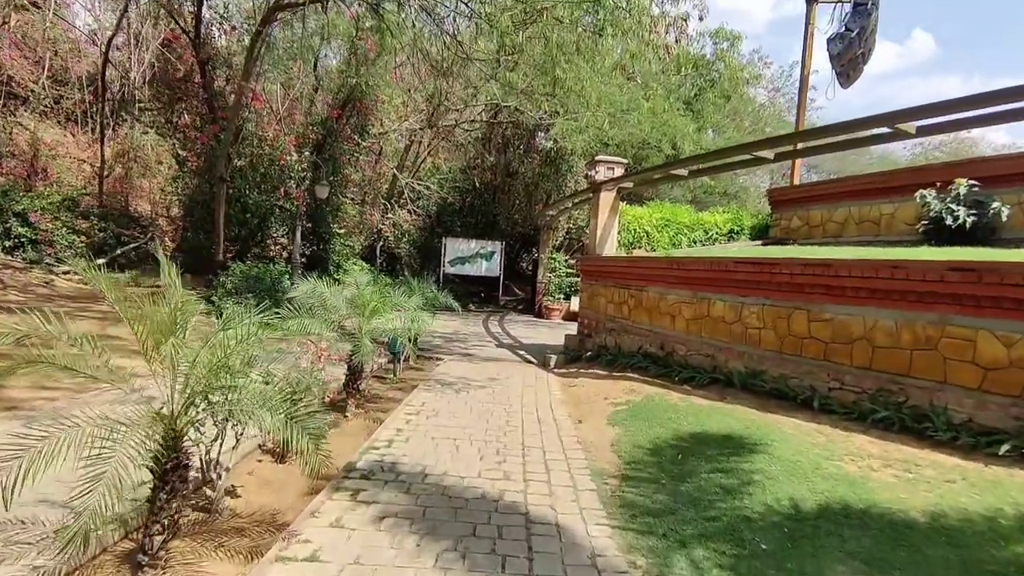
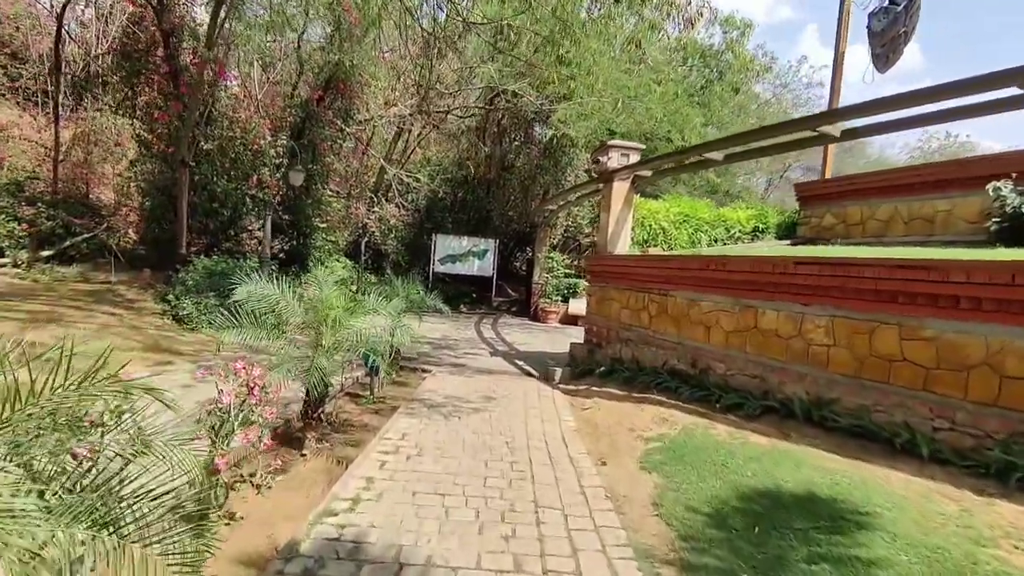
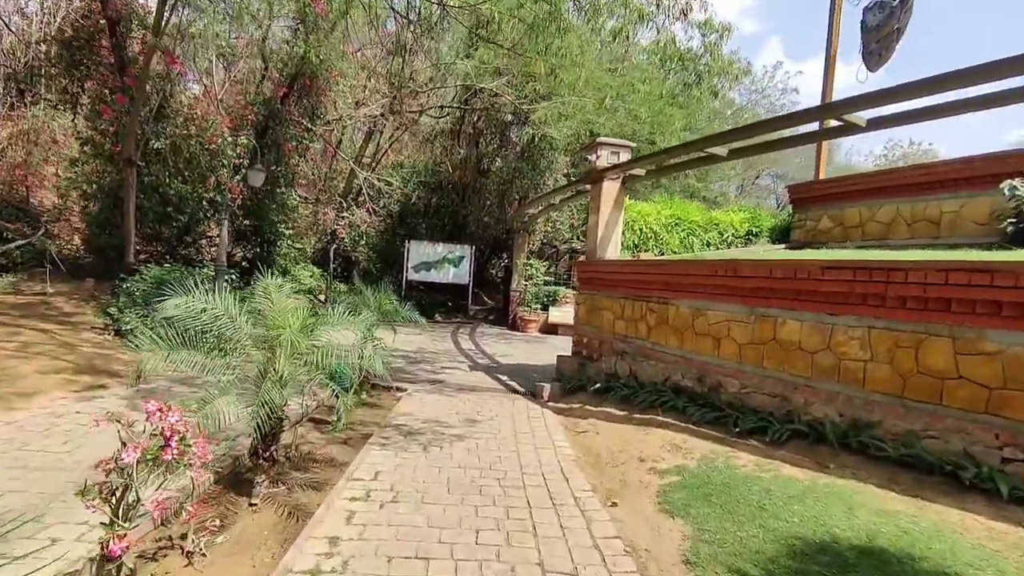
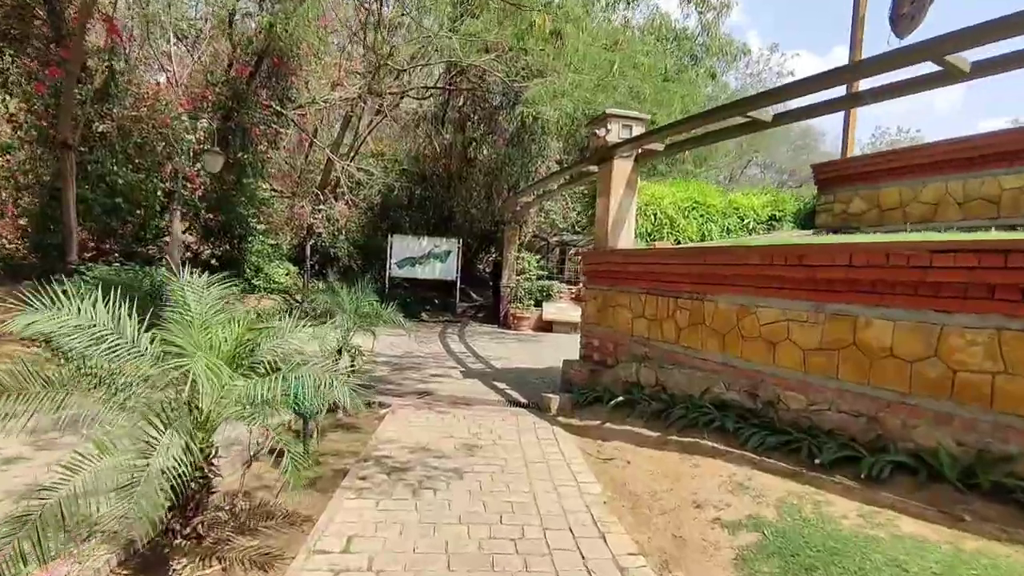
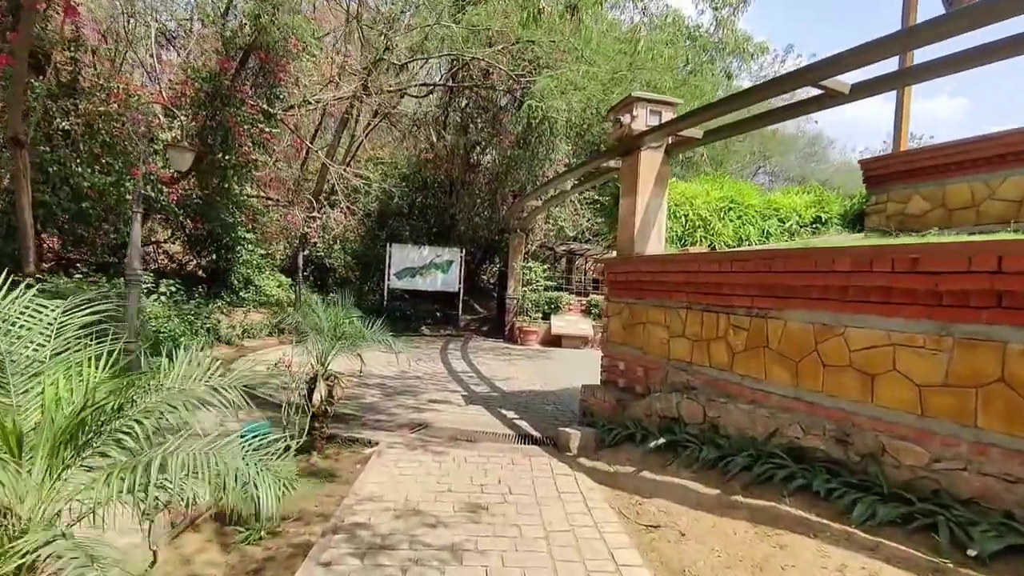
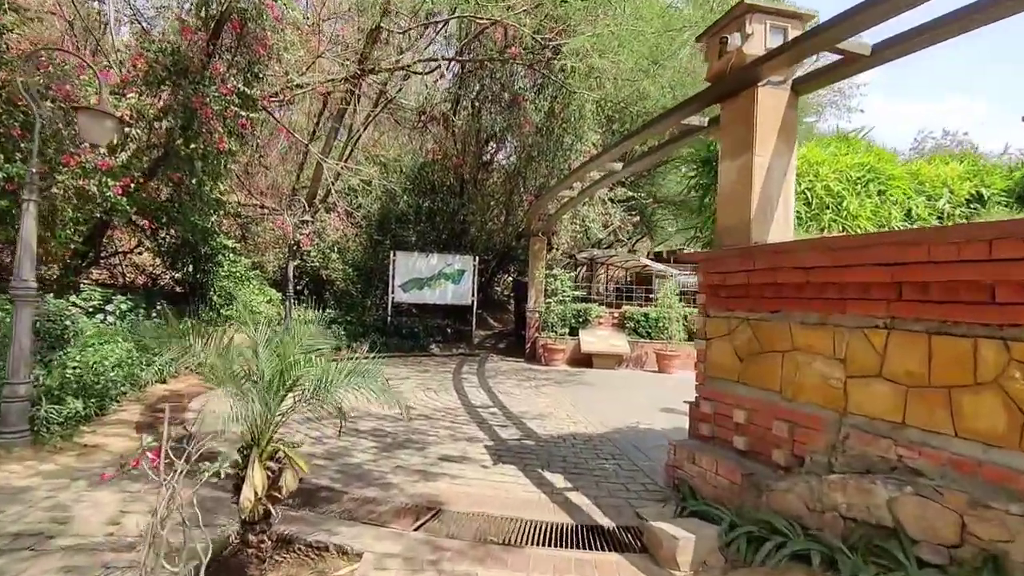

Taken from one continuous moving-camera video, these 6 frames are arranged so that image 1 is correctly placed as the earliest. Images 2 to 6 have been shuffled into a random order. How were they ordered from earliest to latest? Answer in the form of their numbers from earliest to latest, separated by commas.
2, 3, 4, 5, 6
